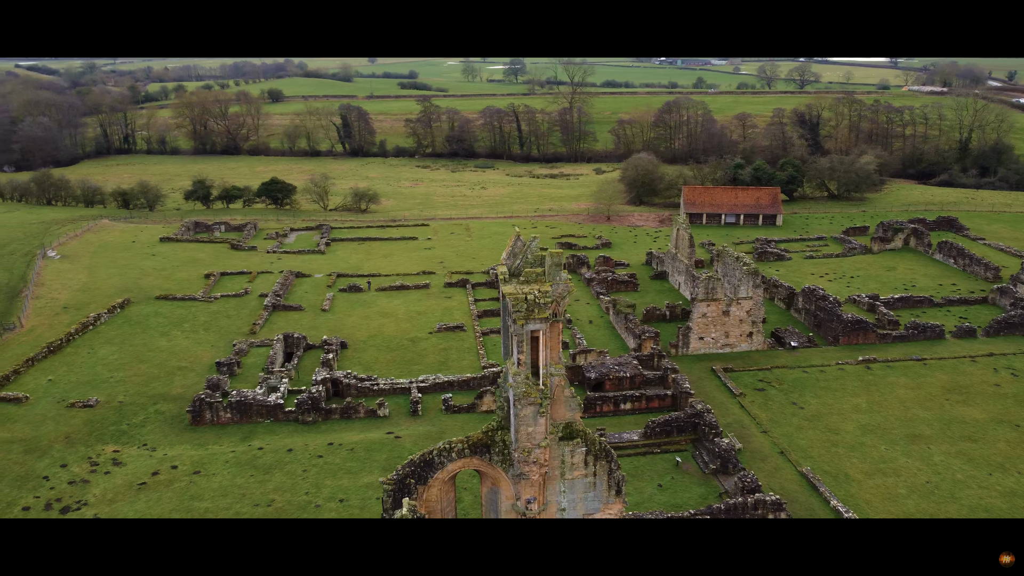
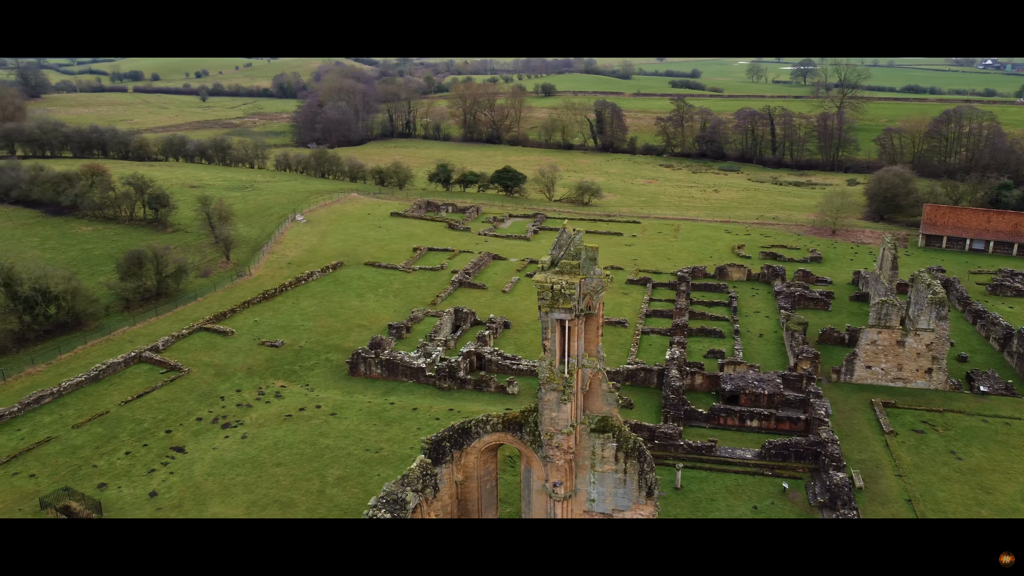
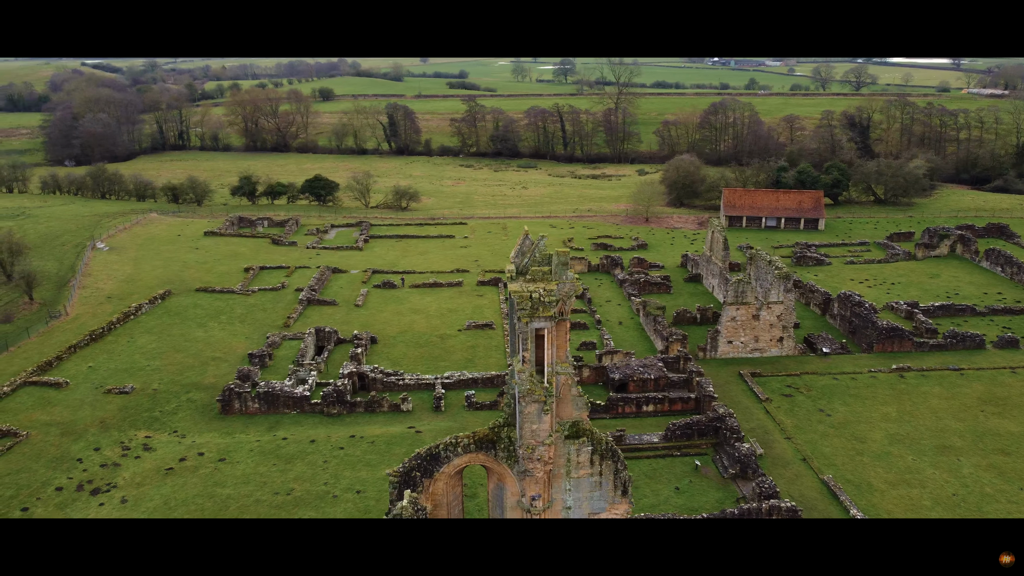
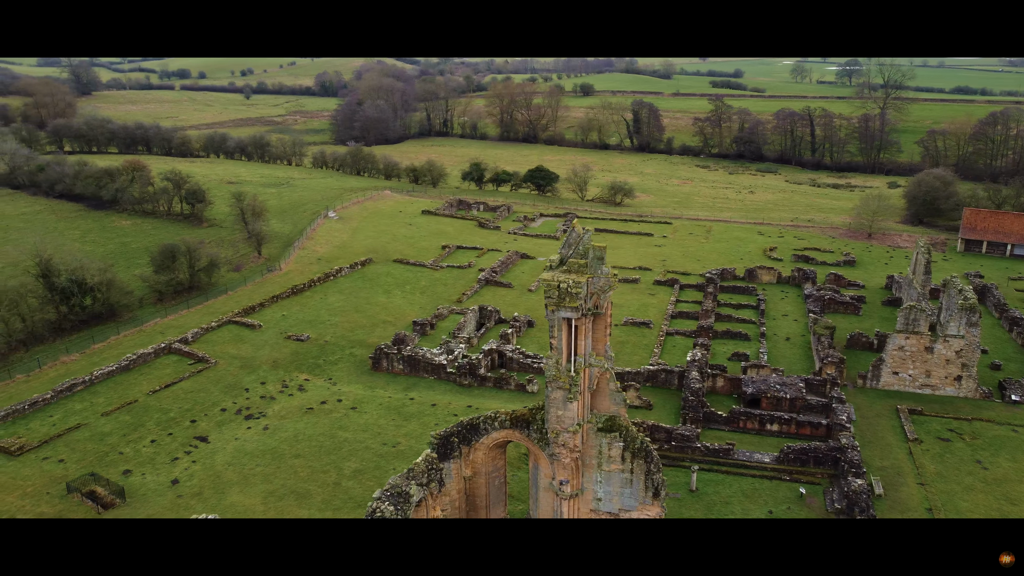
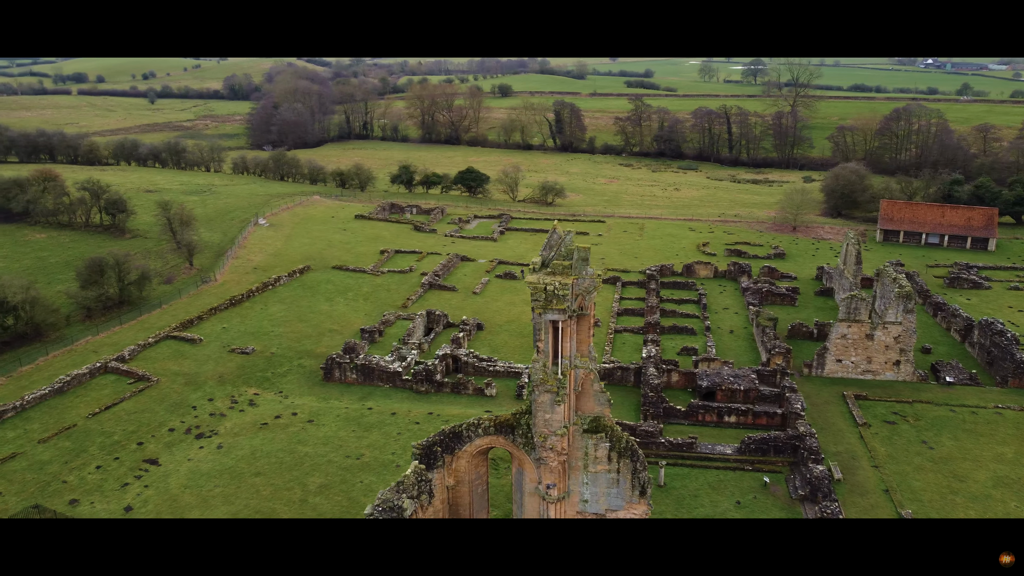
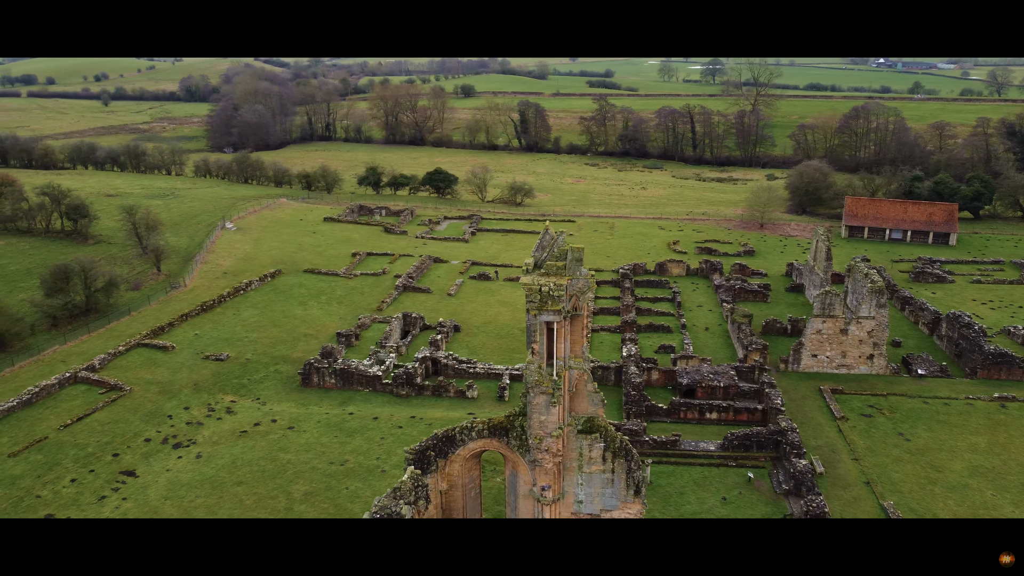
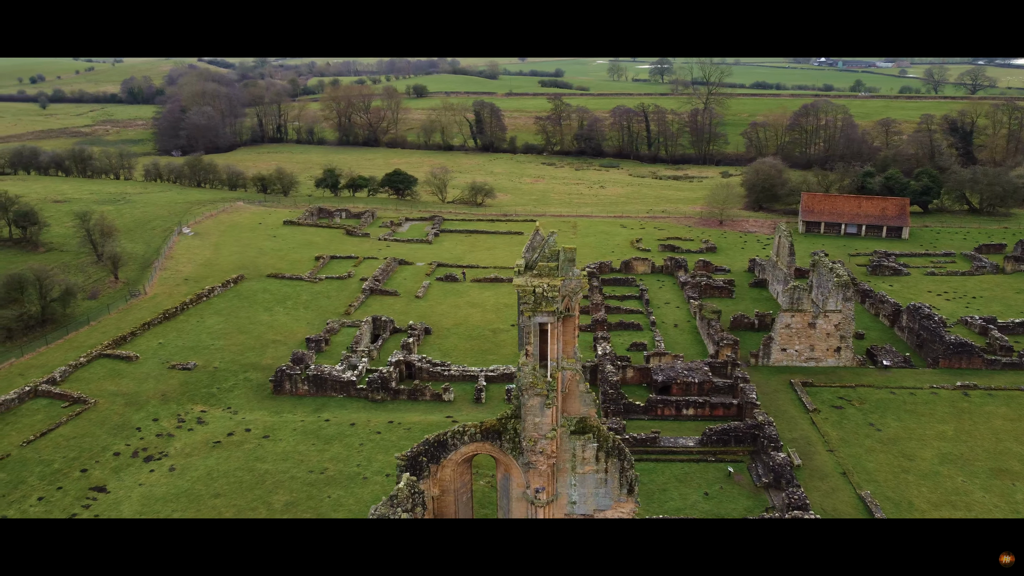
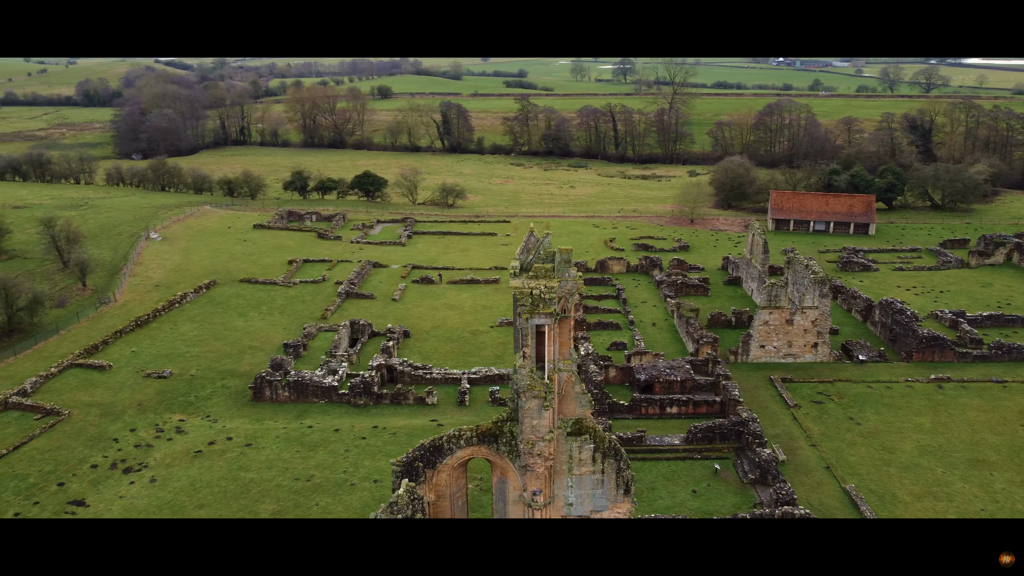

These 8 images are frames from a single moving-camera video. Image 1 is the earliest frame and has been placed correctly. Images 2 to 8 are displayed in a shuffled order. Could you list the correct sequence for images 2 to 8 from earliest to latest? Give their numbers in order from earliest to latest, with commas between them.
3, 8, 7, 6, 5, 2, 4
